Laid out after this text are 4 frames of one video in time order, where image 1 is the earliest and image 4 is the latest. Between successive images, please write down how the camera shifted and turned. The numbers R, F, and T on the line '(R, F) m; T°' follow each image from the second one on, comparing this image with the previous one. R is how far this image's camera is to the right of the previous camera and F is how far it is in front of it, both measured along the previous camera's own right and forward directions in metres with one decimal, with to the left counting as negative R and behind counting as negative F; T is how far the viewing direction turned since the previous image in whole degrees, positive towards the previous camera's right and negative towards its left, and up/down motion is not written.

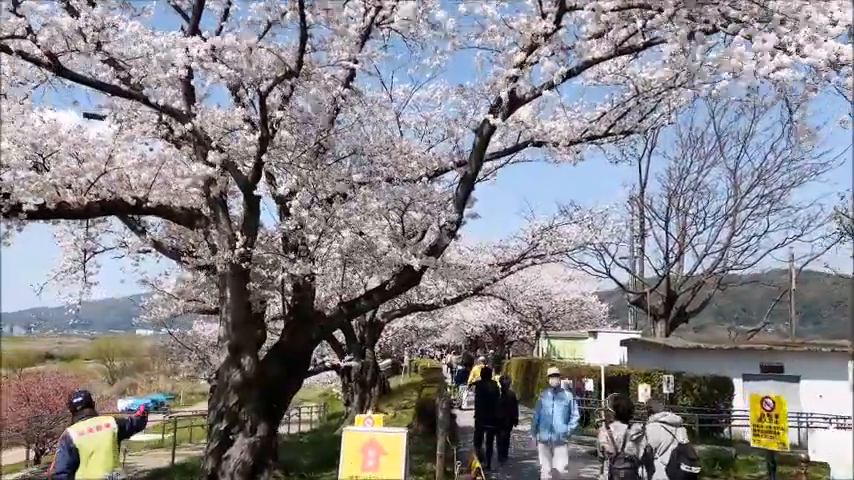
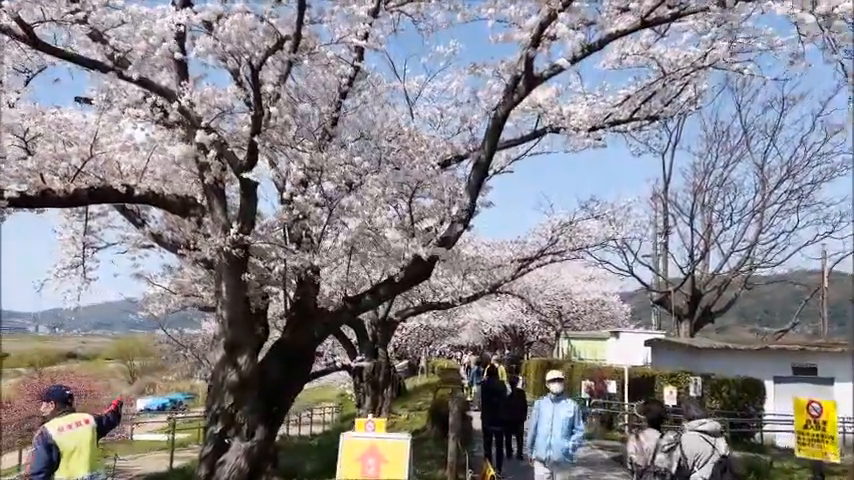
(+0.1, +0.7) m; -2°
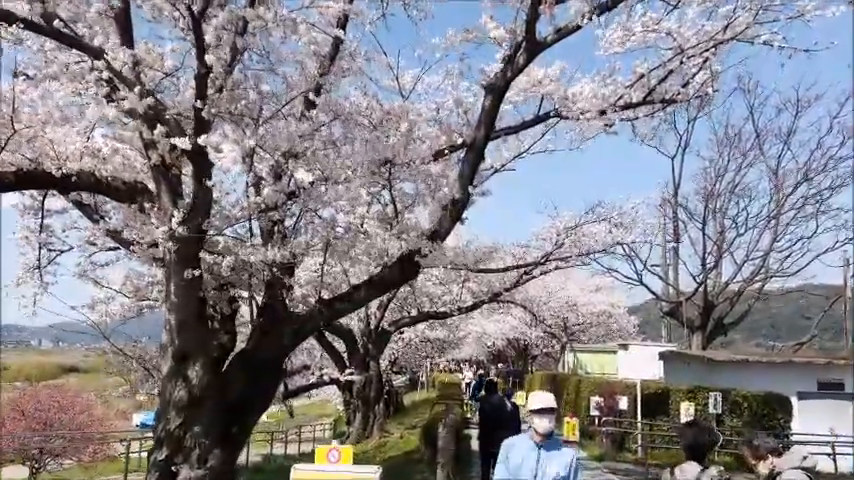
(+0.2, +1.3) m; 0°
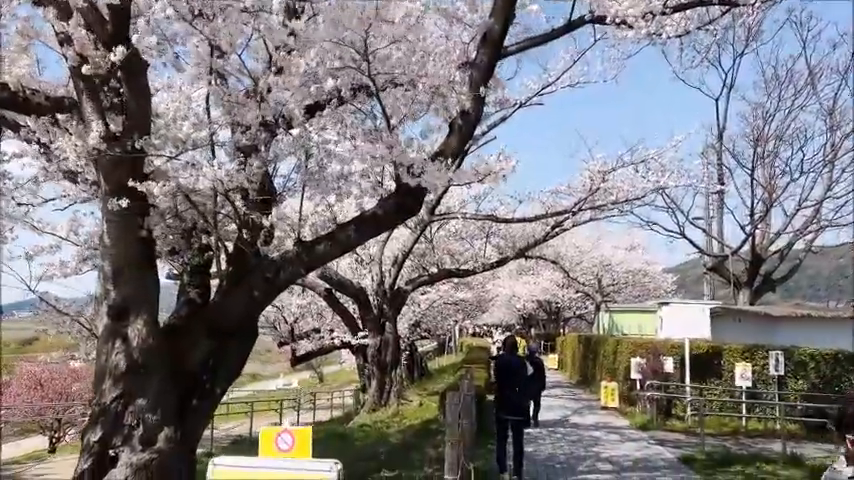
(+0.2, +1.7) m; -2°
